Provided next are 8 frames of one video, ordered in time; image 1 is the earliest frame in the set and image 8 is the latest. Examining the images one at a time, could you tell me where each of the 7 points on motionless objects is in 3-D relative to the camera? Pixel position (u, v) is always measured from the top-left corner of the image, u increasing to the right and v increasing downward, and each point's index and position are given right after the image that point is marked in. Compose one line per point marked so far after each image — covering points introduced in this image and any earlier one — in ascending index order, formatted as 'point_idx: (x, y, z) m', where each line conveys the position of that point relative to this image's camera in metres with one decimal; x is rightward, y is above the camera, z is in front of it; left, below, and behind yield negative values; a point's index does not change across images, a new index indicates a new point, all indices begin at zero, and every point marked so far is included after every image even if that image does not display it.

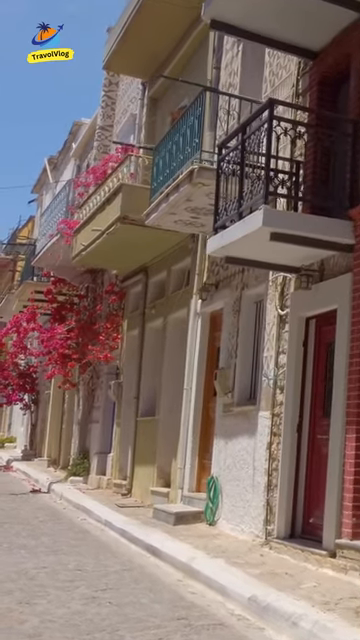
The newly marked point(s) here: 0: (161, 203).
0: (-0.3, +1.8, +10.0) m
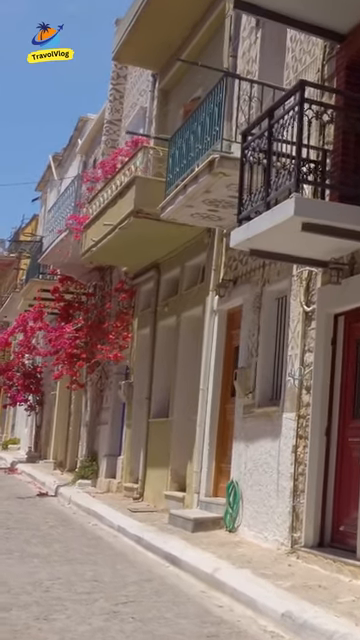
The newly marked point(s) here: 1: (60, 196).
0: (0.0, +1.8, +9.6) m
1: (-3.0, +3.2, +16.8) m
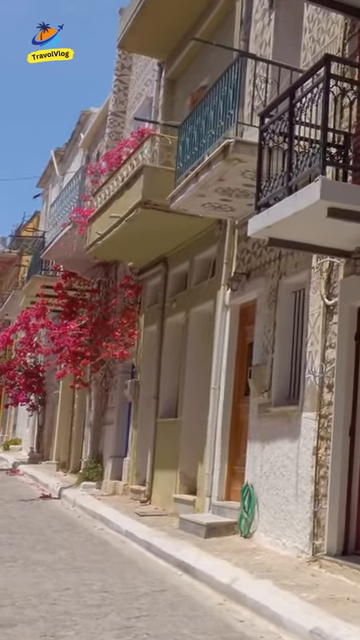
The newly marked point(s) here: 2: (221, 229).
0: (+0.1, +1.9, +9.1) m
1: (-2.9, +3.3, +16.3) m
2: (+0.7, +1.4, +10.5) m
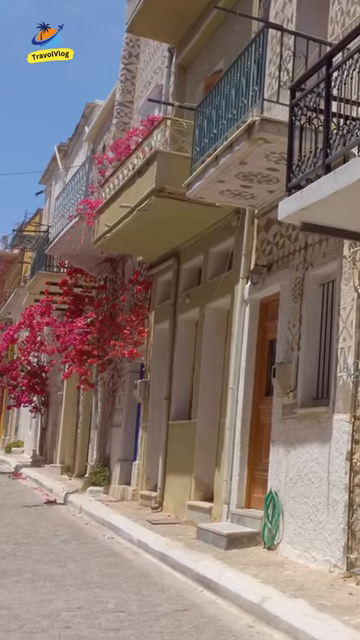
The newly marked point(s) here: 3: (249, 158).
0: (+0.4, +2.0, +8.5) m
1: (-2.6, +3.3, +15.7) m
2: (+0.9, +1.5, +9.9) m
3: (+0.8, +1.9, +7.9) m
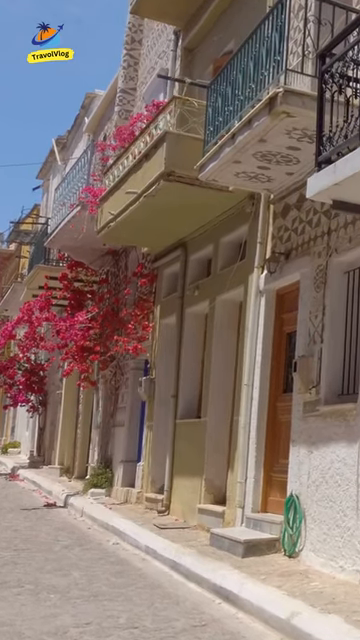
0: (+0.5, +2.1, +7.9) m
1: (-2.5, +3.4, +15.1) m
2: (+1.0, +1.6, +9.3) m
3: (+1.0, +2.0, +7.3) m
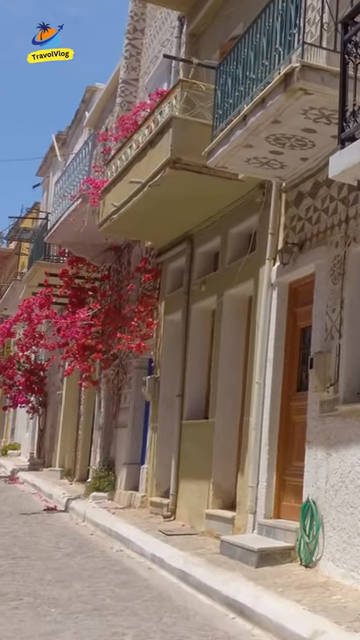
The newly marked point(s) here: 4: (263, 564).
0: (+0.6, +2.1, +7.4) m
1: (-2.5, +3.5, +14.6) m
2: (+1.1, +1.7, +8.9) m
3: (+1.1, +2.1, +6.8) m
4: (+0.9, -2.6, +7.2) m
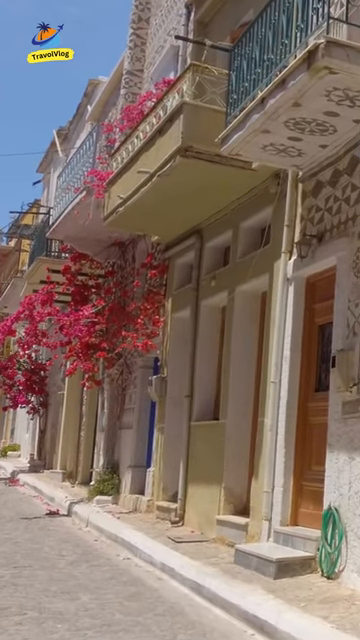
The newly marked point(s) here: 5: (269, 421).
0: (+0.8, +2.2, +7.0) m
1: (-2.3, +3.5, +14.2) m
2: (+1.3, +1.7, +8.4) m
3: (+1.2, +2.2, +6.4) m
4: (+1.0, -2.6, +6.7) m
5: (+1.1, -1.2, +8.1) m
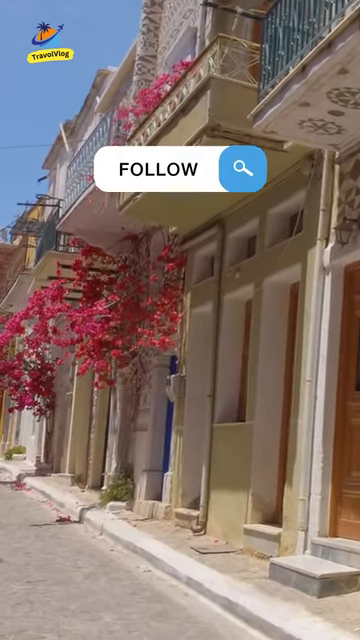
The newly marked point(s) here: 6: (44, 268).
0: (+1.1, +2.3, +6.3) m
1: (-2.0, +3.6, +13.6) m
2: (+1.6, +1.8, +7.8) m
3: (+1.5, +2.2, +5.8) m
4: (+1.3, -2.5, +6.1) m
5: (+1.4, -1.2, +7.4) m
6: (-3.2, +1.2, +15.3) m
